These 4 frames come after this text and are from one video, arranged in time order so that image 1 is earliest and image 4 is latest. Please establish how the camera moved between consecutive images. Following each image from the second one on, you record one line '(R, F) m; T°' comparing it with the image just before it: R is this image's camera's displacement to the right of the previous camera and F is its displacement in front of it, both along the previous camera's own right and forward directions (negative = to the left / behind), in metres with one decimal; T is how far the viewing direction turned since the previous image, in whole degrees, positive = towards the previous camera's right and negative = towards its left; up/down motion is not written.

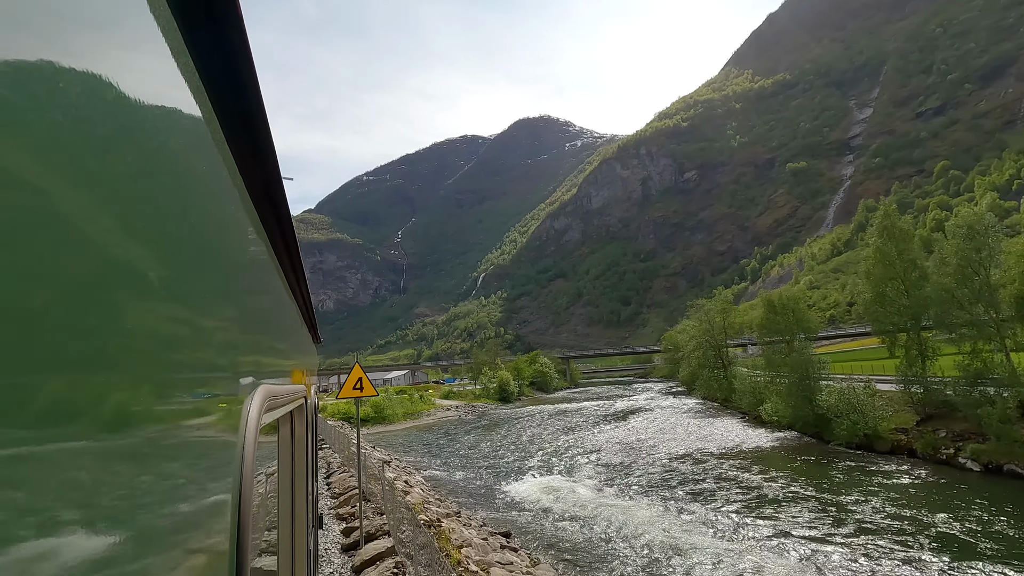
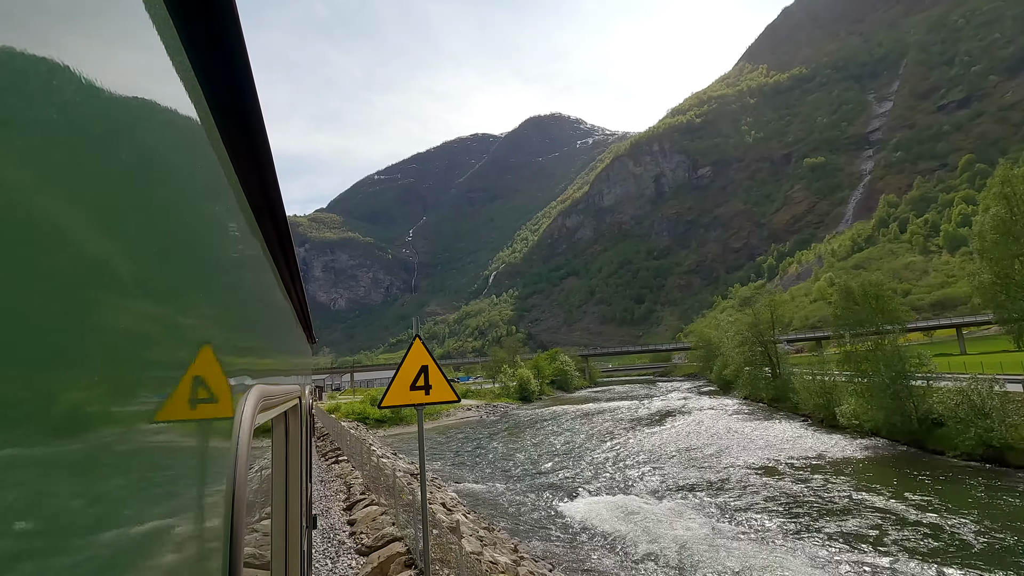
(+2.3, +0.5) m; -2°
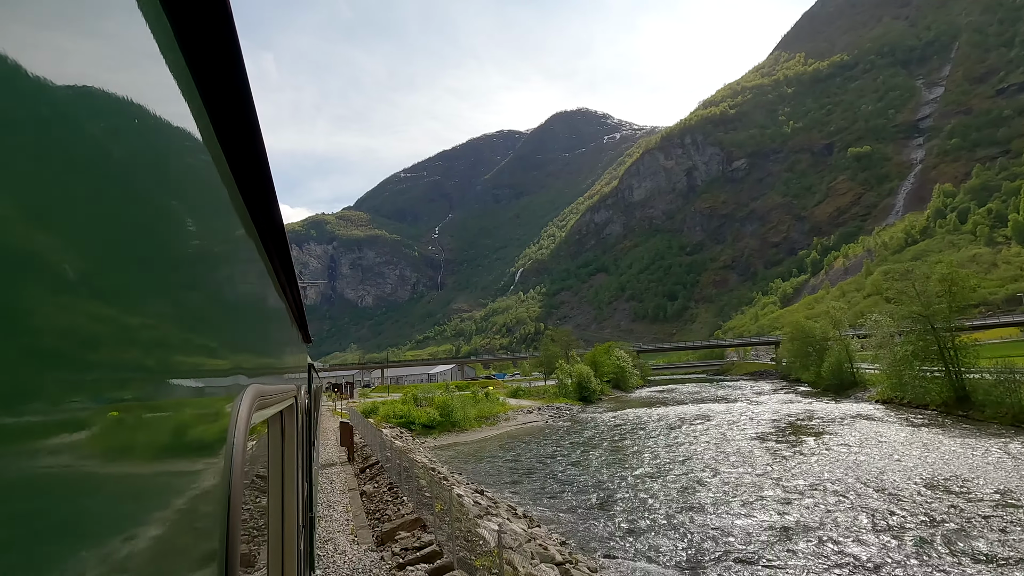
(+5.6, +1.4) m; -4°
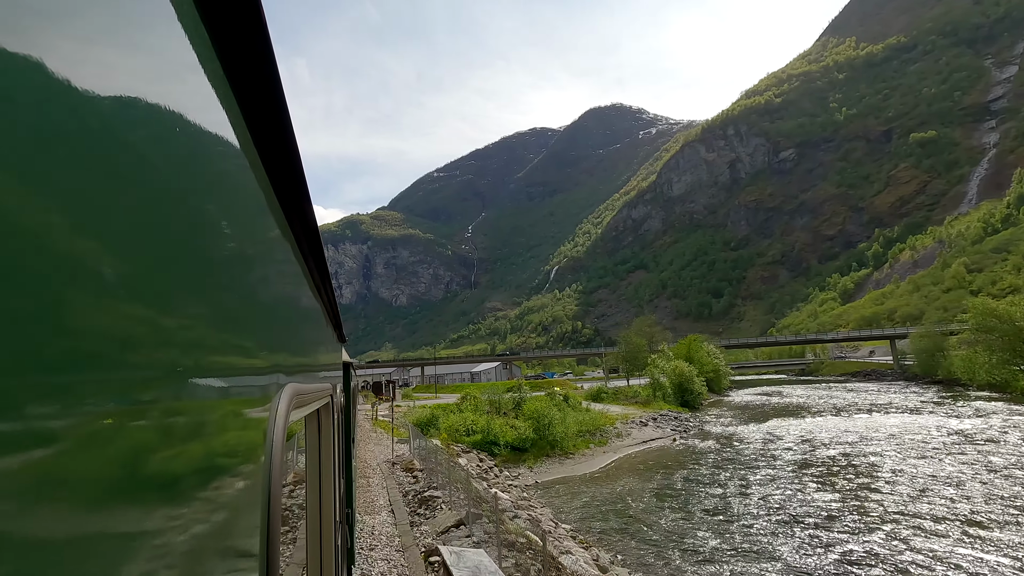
(+6.3, +1.8) m; -5°
